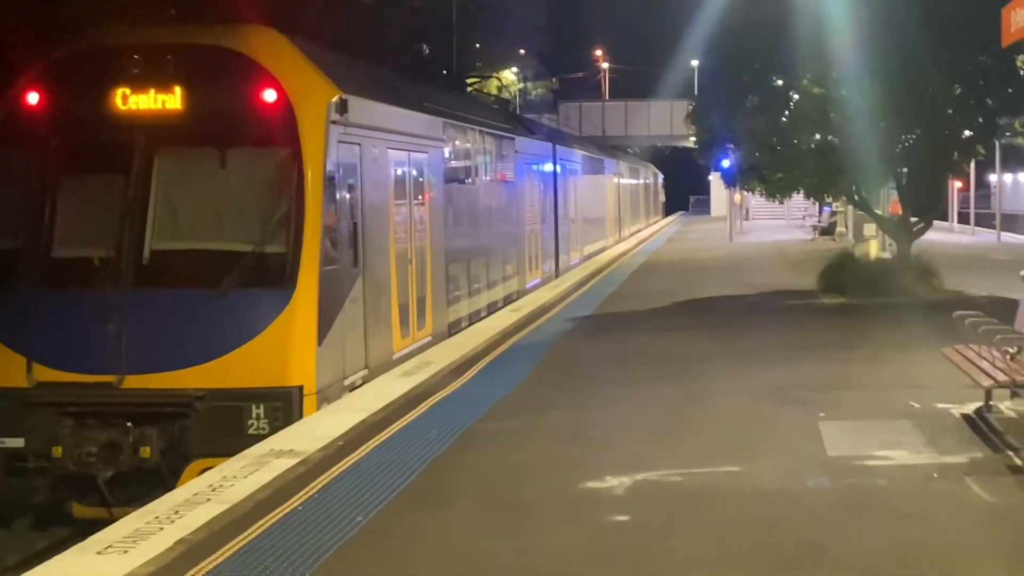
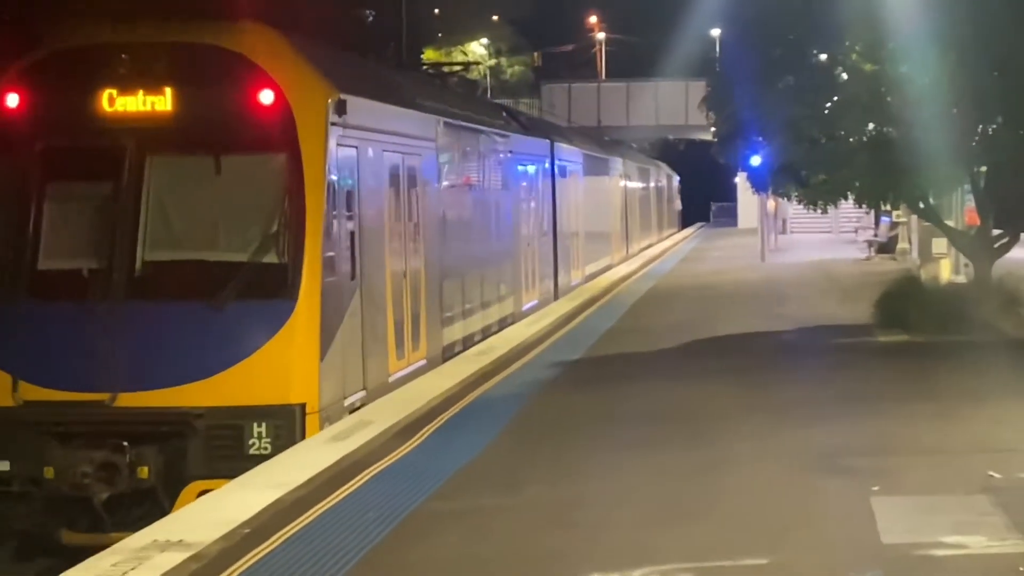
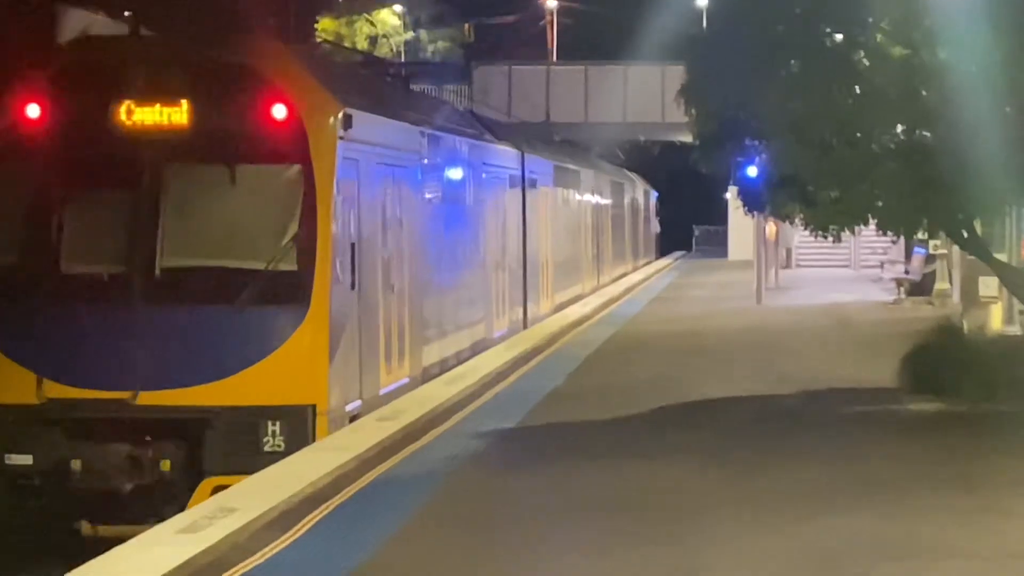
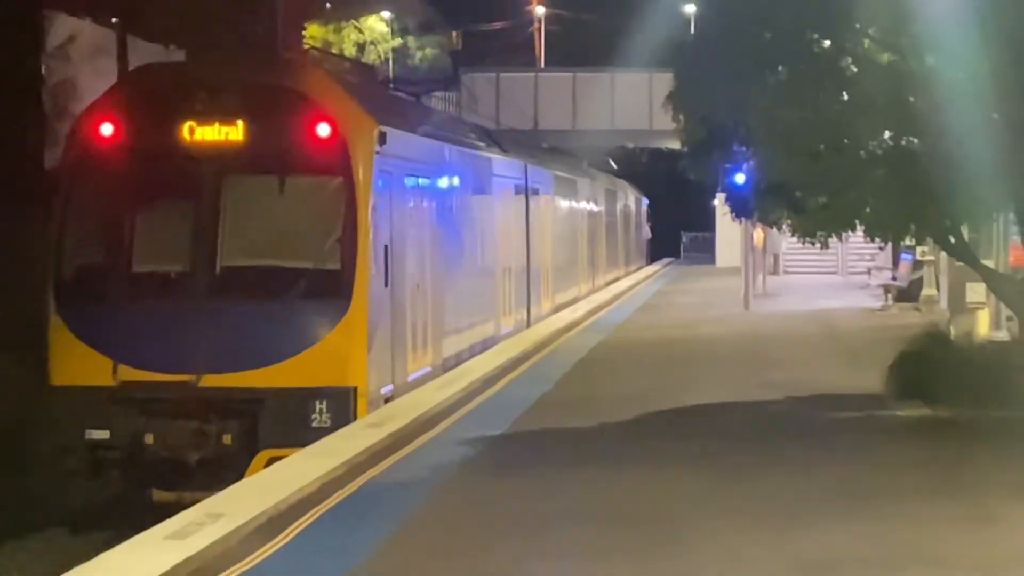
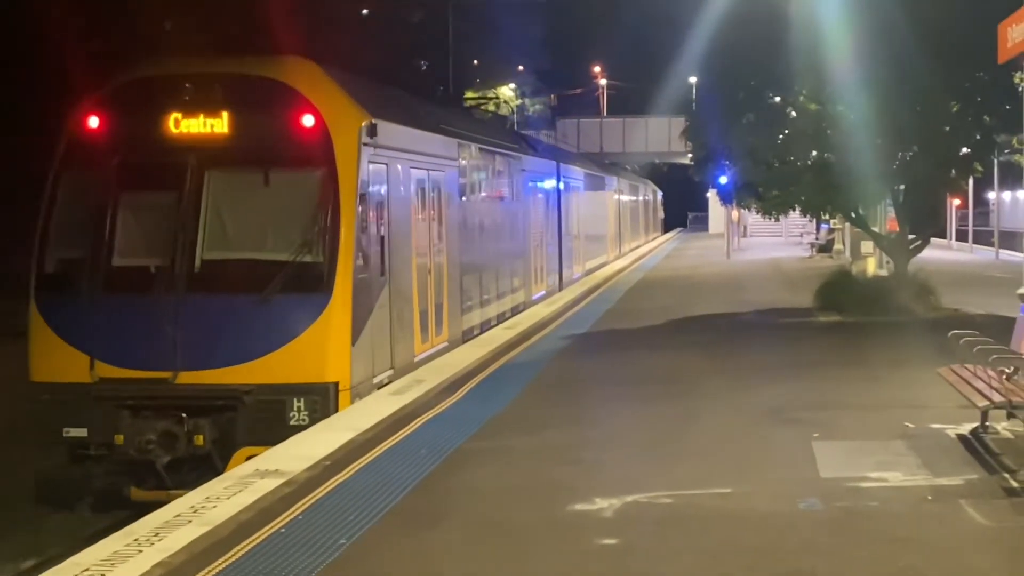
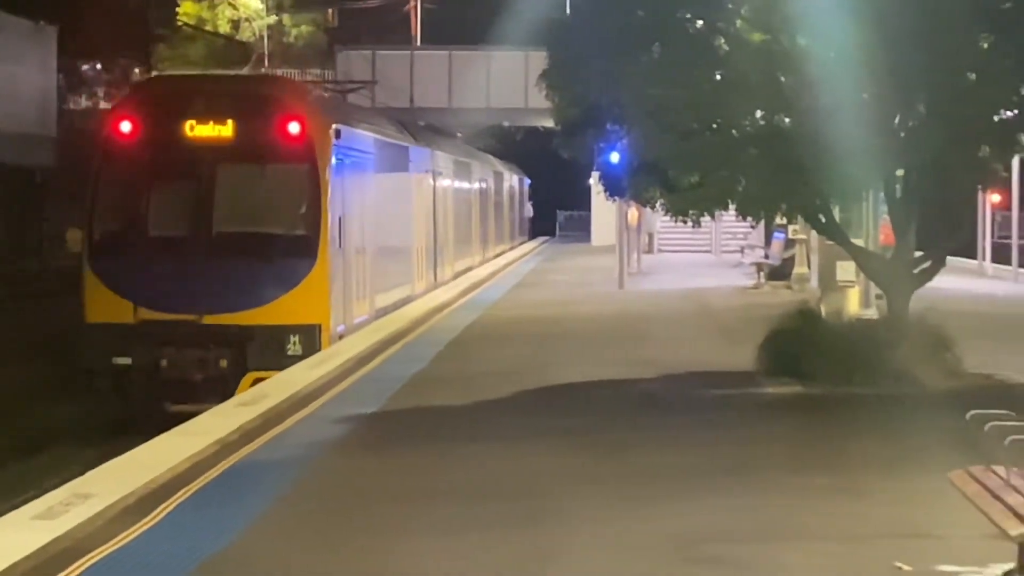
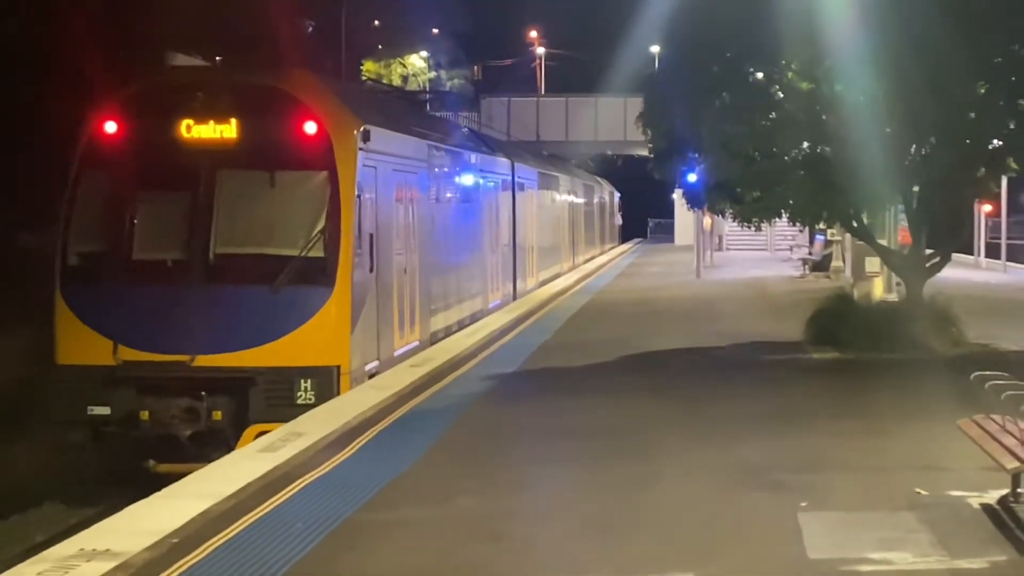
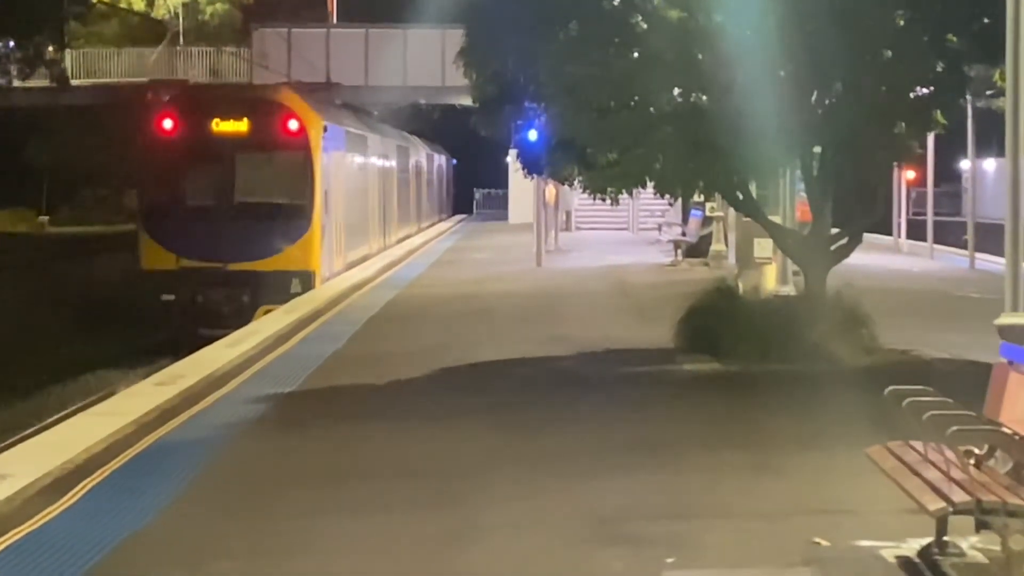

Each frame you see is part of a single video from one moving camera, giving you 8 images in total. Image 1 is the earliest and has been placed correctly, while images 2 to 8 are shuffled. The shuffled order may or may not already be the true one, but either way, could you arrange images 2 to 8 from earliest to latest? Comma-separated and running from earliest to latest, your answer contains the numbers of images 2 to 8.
5, 2, 7, 3, 4, 6, 8
